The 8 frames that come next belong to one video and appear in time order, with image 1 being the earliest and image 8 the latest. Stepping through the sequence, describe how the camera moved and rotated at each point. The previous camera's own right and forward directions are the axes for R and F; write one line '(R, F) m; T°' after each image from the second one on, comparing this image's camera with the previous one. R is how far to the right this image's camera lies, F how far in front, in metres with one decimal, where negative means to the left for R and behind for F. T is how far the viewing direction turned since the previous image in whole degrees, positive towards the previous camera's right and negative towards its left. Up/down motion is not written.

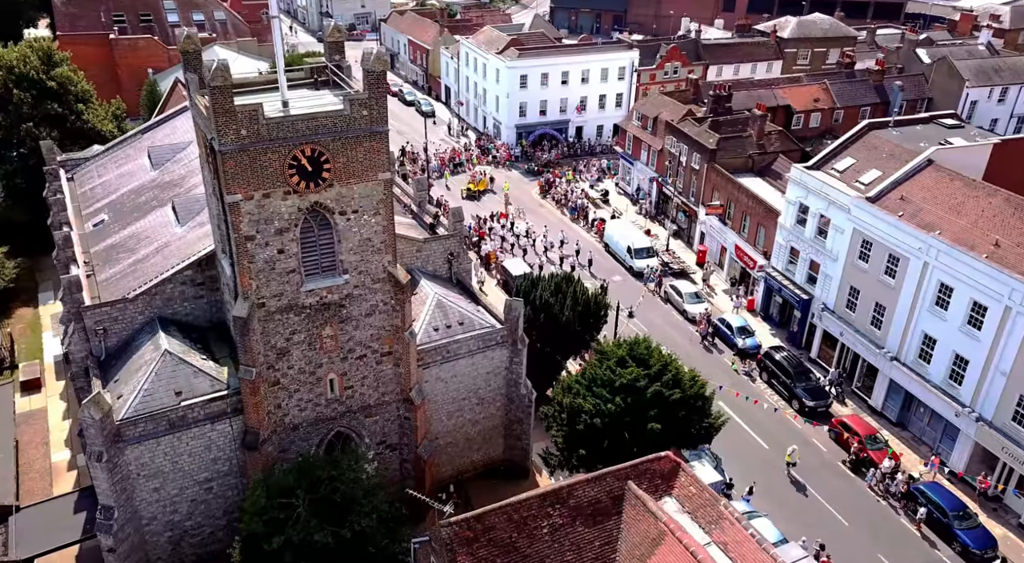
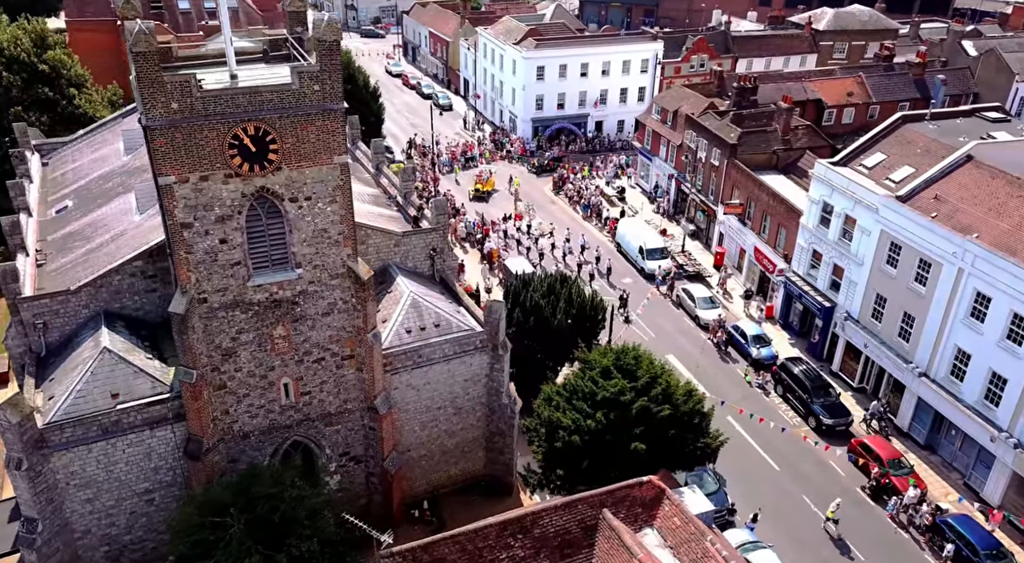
(+2.2, +3.6) m; -2°
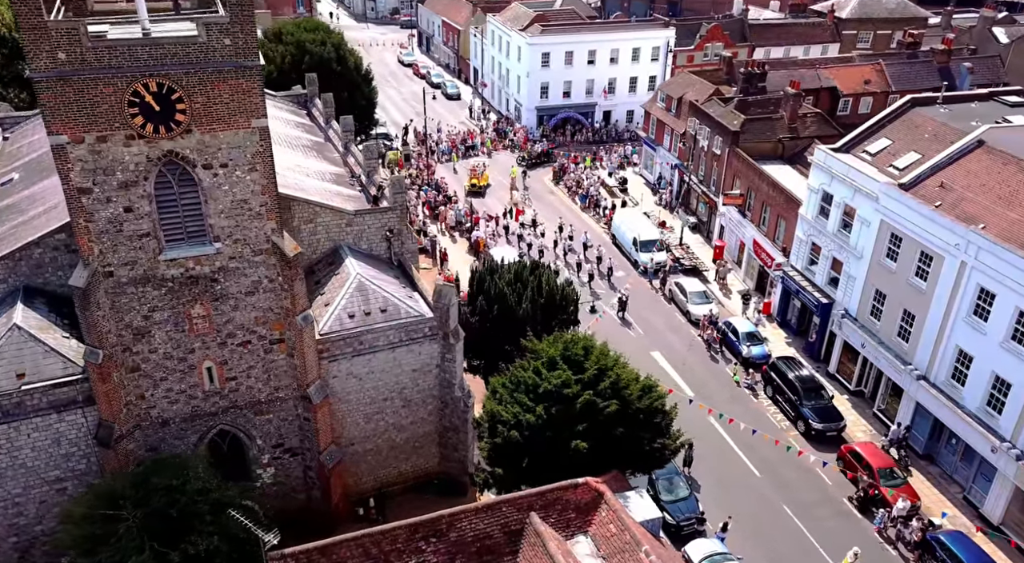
(+3.1, +2.7) m; -2°
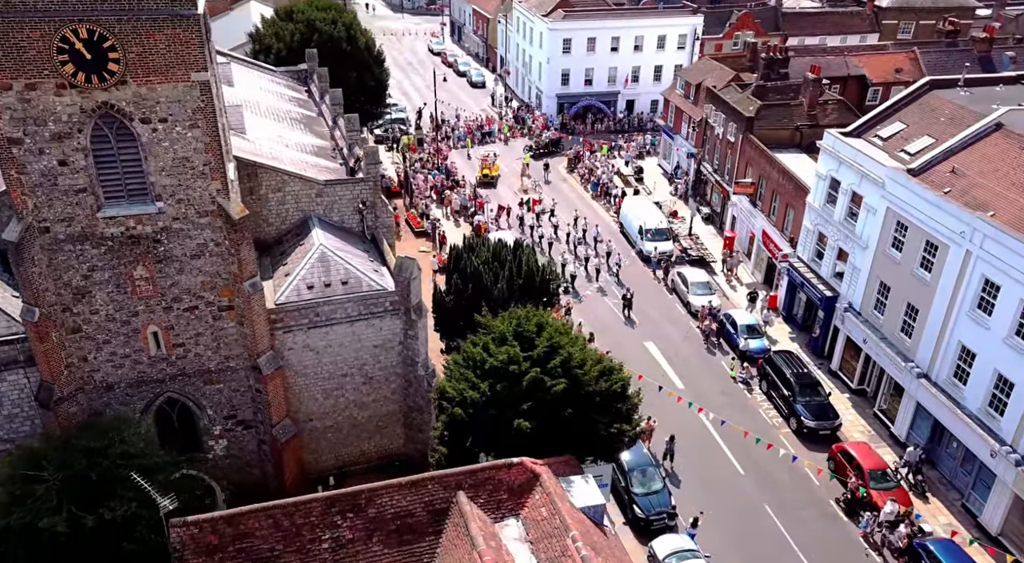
(+3.0, +1.5) m; -3°
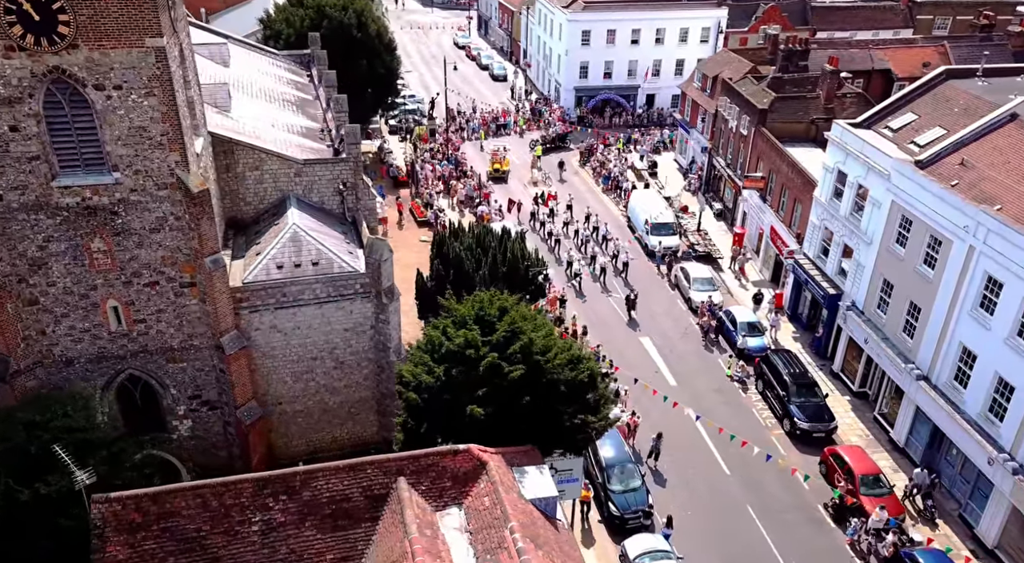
(+2.2, +1.2) m; -3°
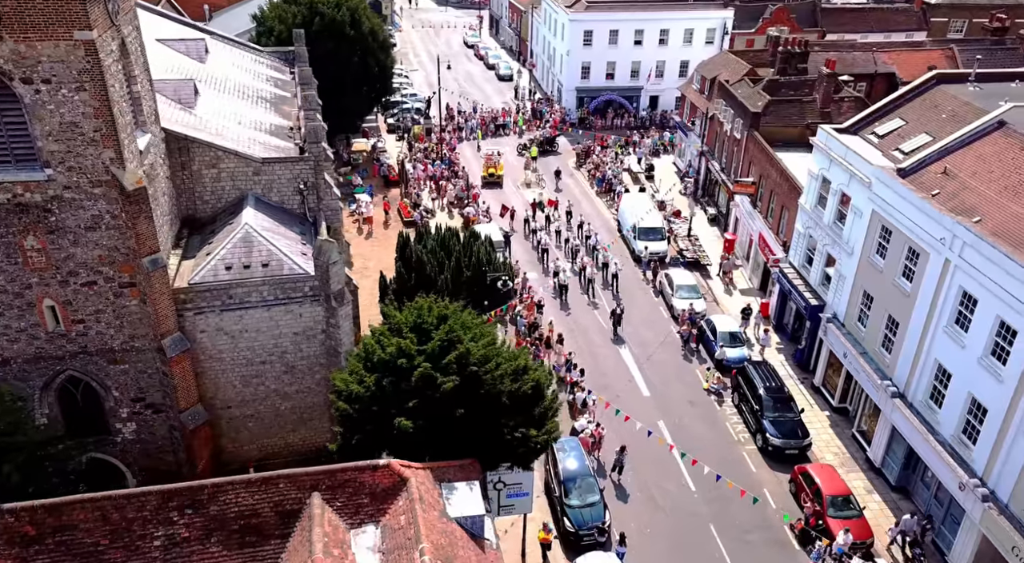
(+2.3, +1.1) m; -2°
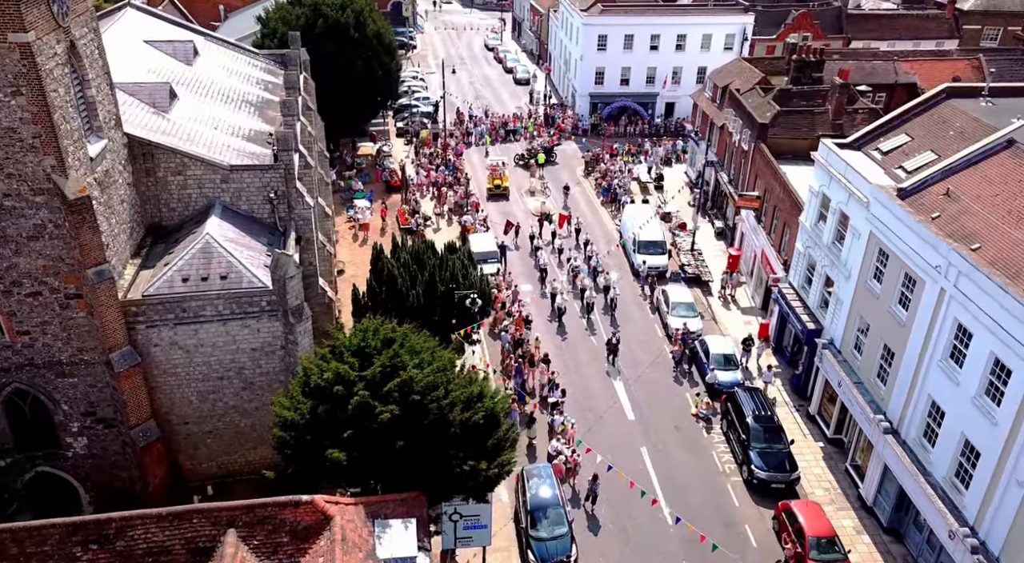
(+2.1, +1.5) m; -2°
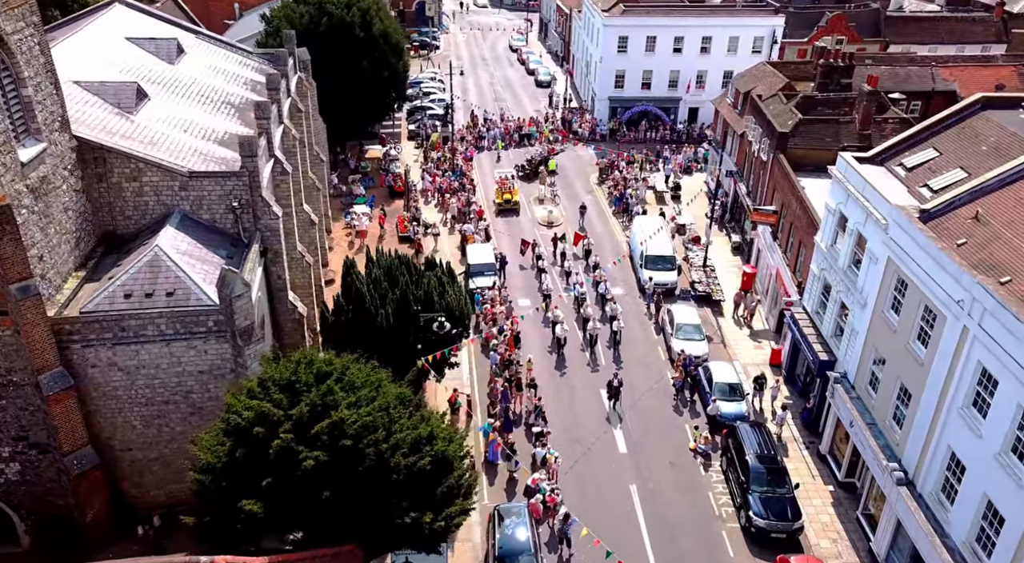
(+1.9, +2.8) m; -2°
